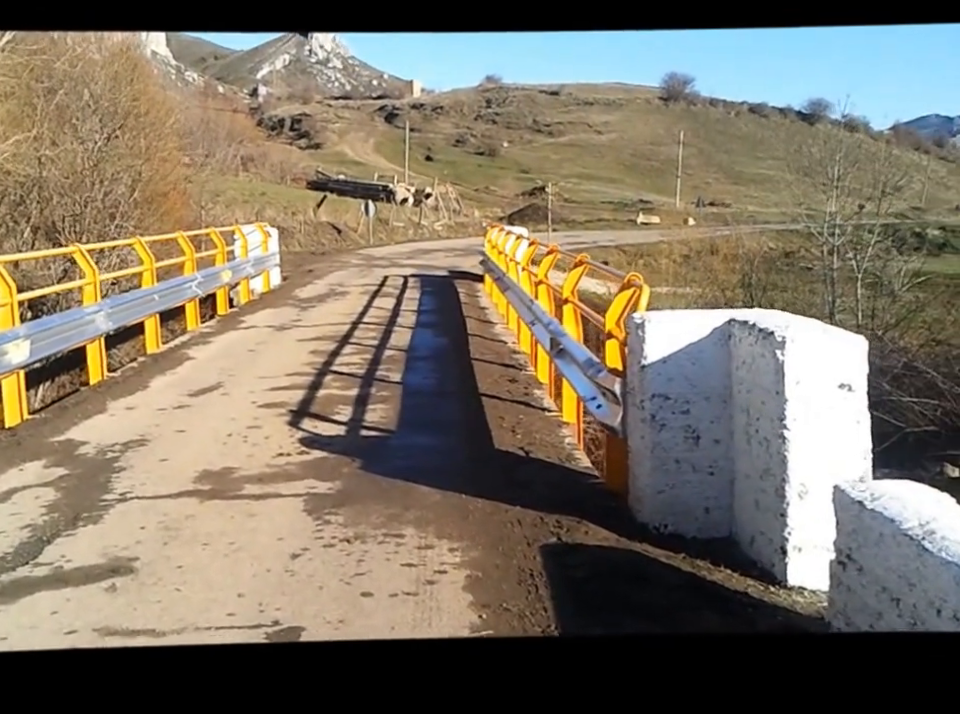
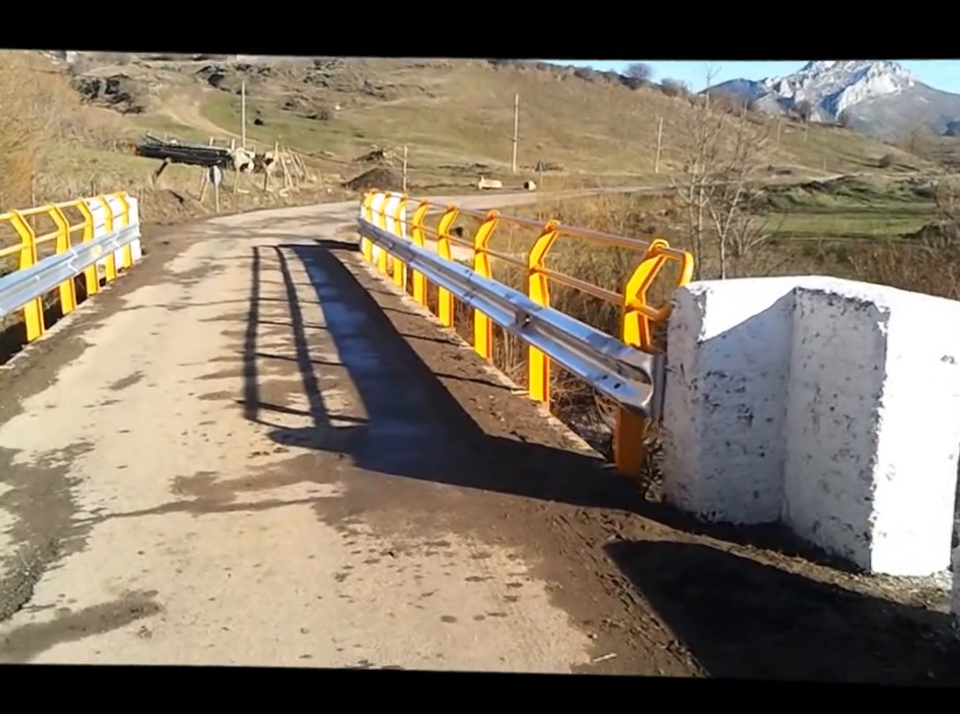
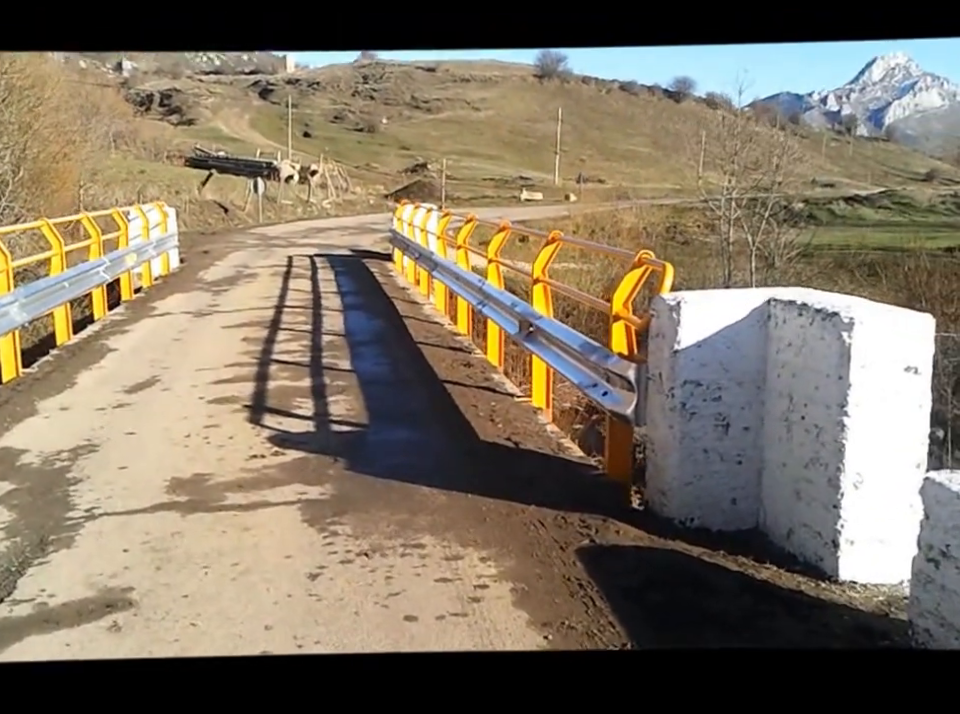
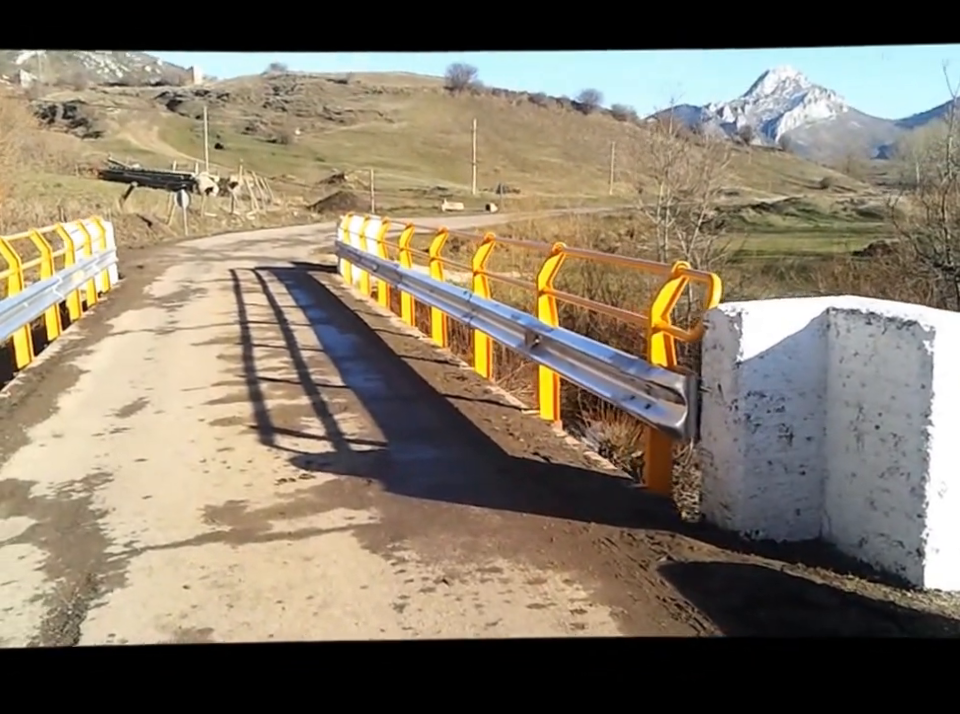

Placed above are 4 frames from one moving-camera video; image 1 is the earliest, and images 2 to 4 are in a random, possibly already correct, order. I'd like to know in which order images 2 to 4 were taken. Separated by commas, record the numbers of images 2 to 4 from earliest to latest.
3, 2, 4
